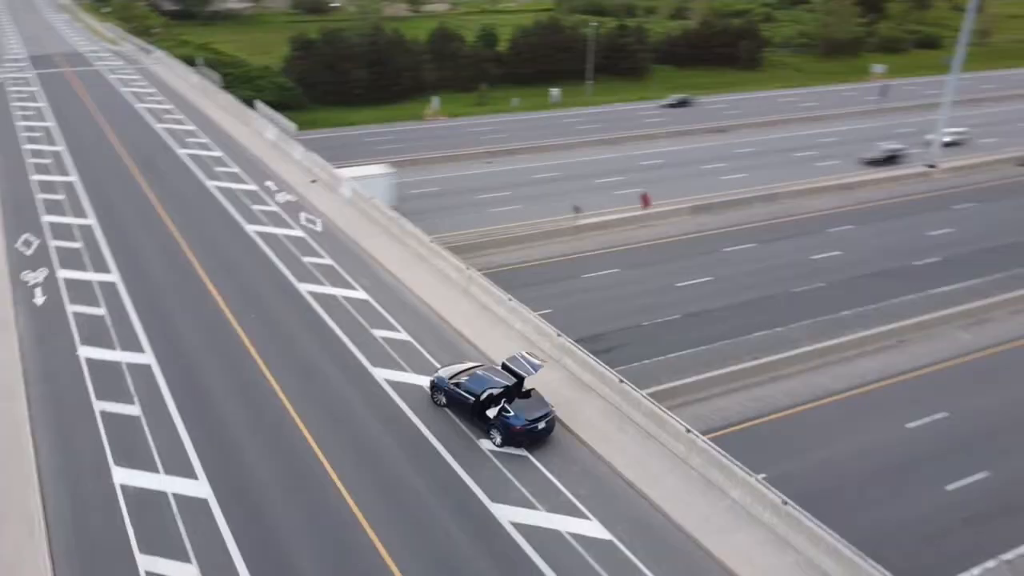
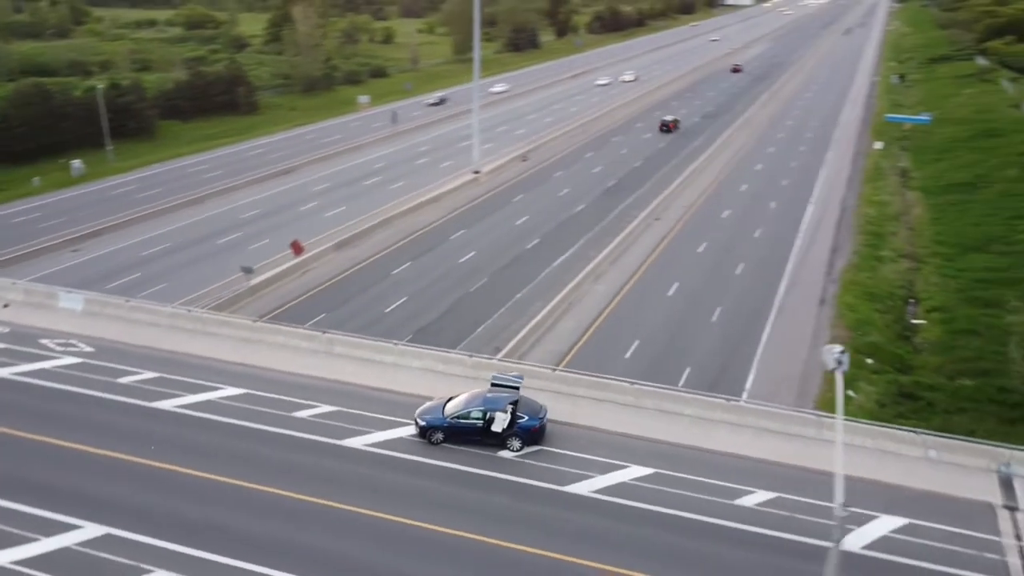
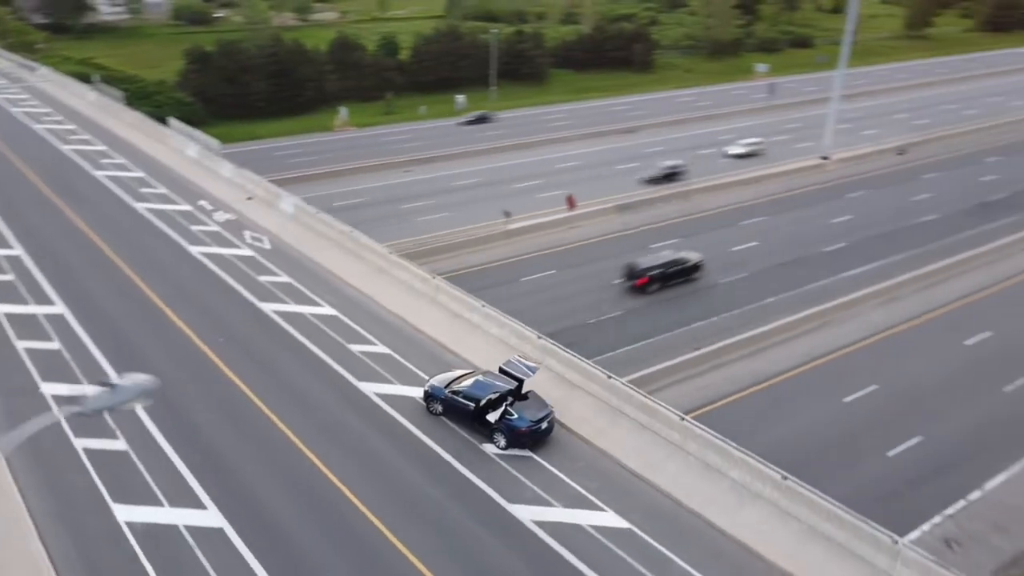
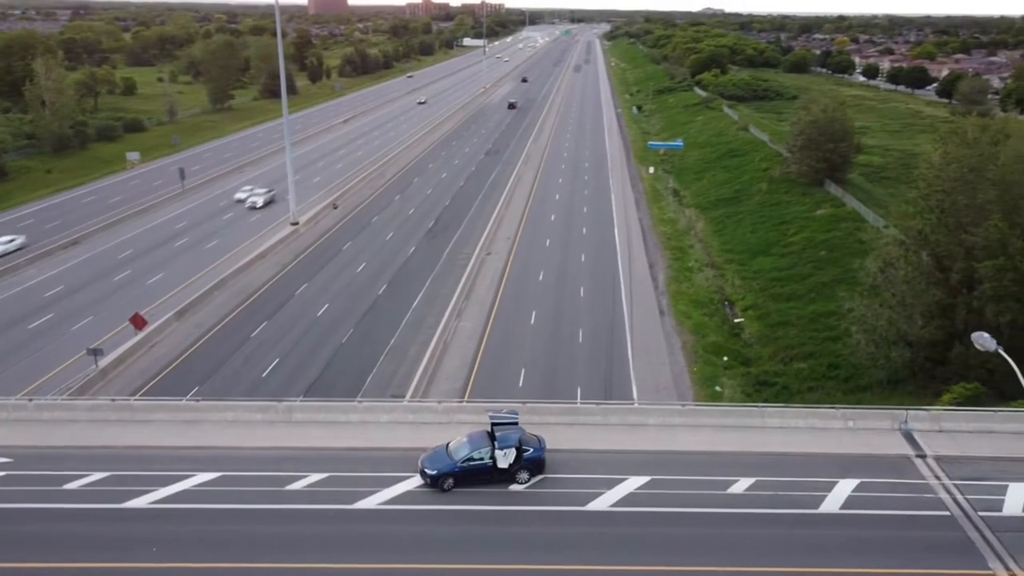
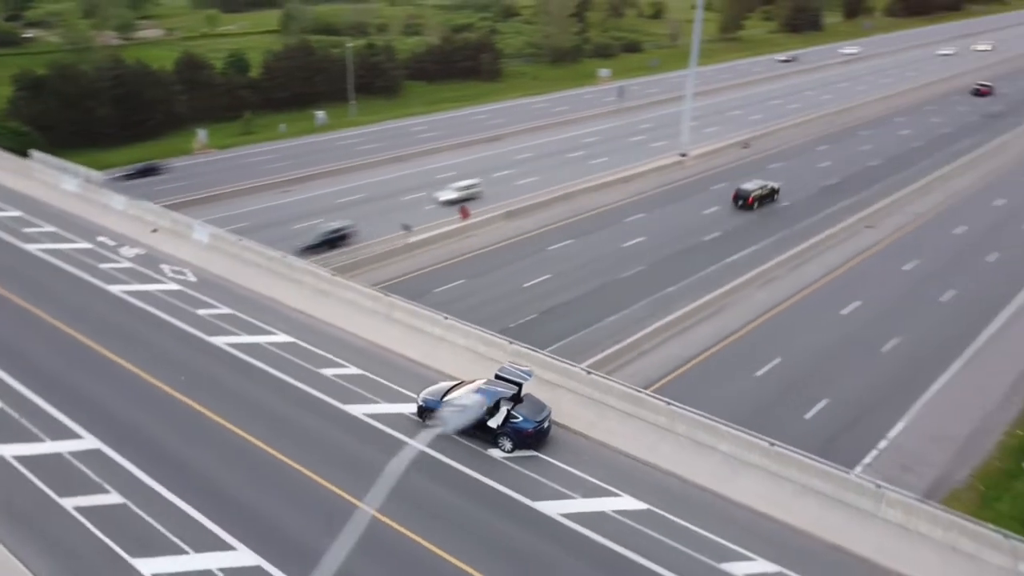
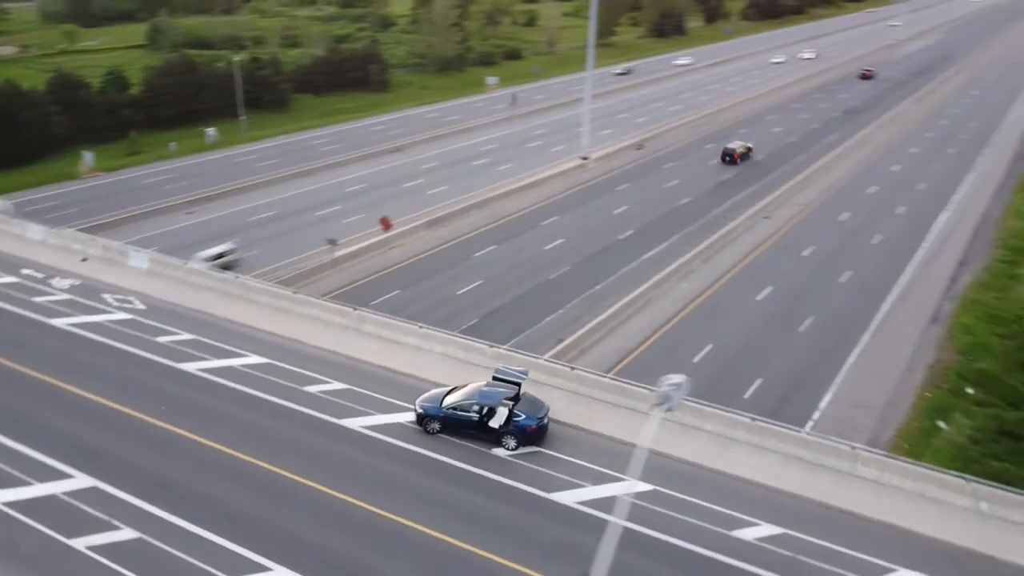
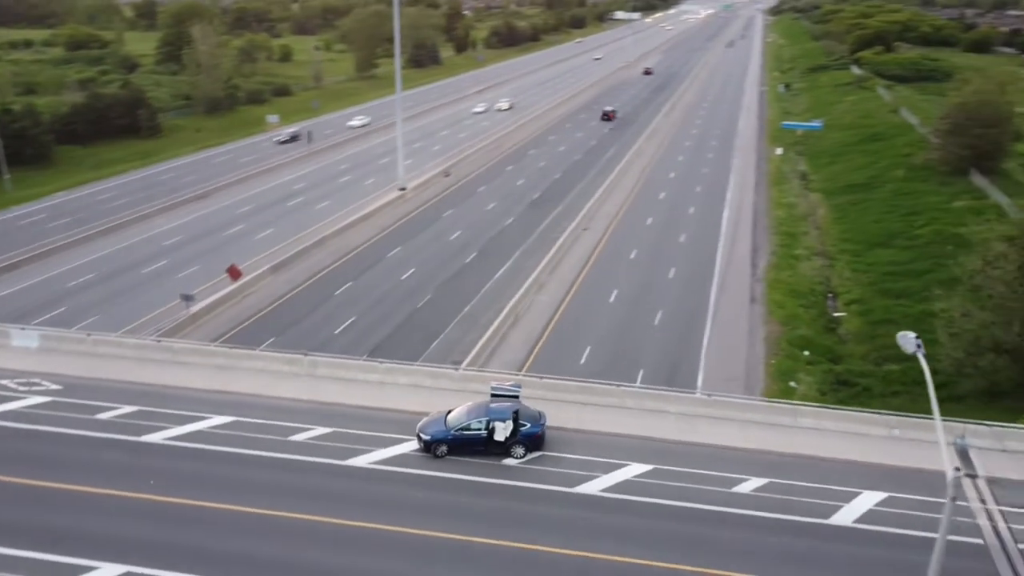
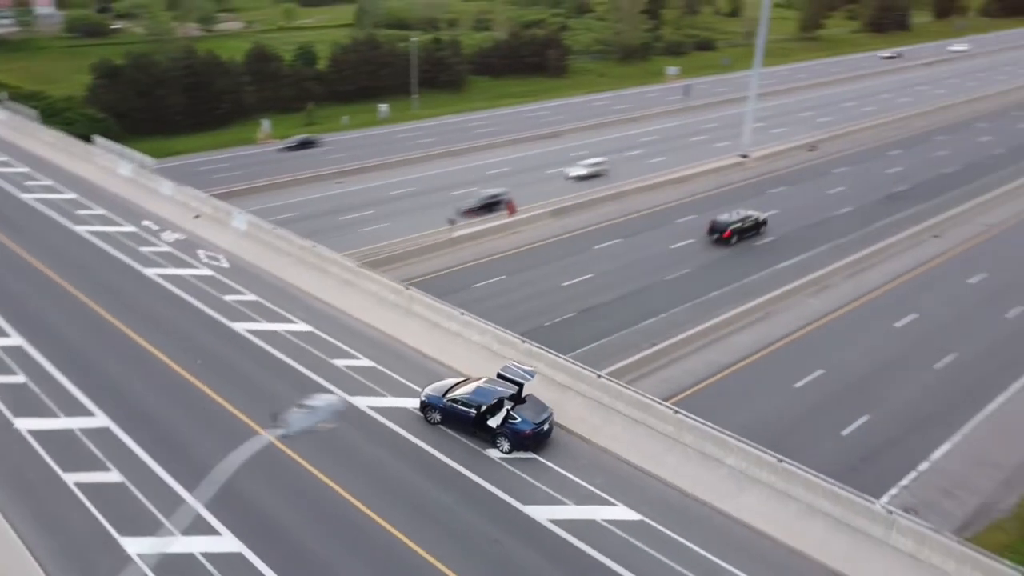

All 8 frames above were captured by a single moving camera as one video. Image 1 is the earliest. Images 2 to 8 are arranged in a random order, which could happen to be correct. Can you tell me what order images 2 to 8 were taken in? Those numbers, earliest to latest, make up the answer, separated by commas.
3, 8, 5, 6, 2, 7, 4
